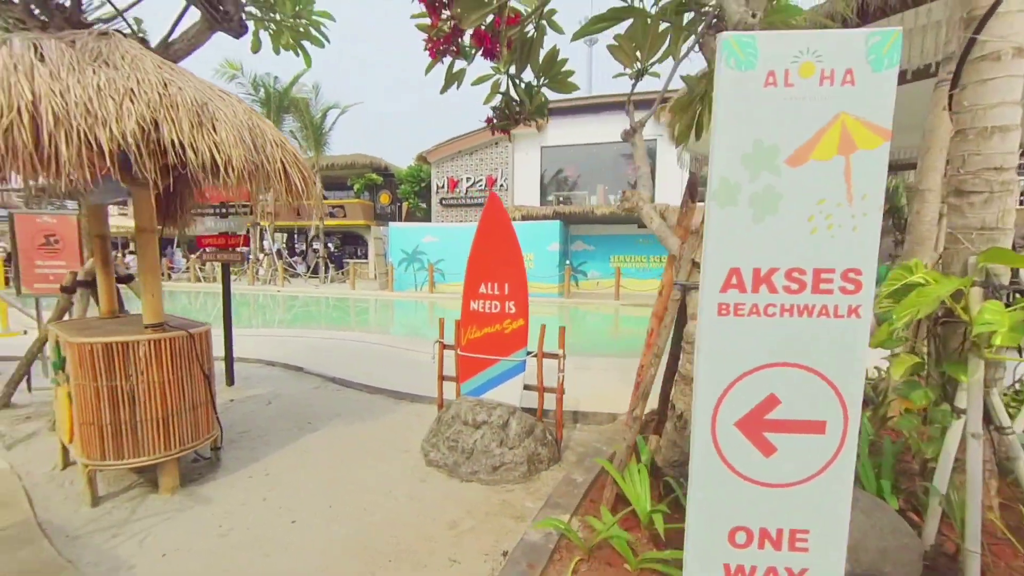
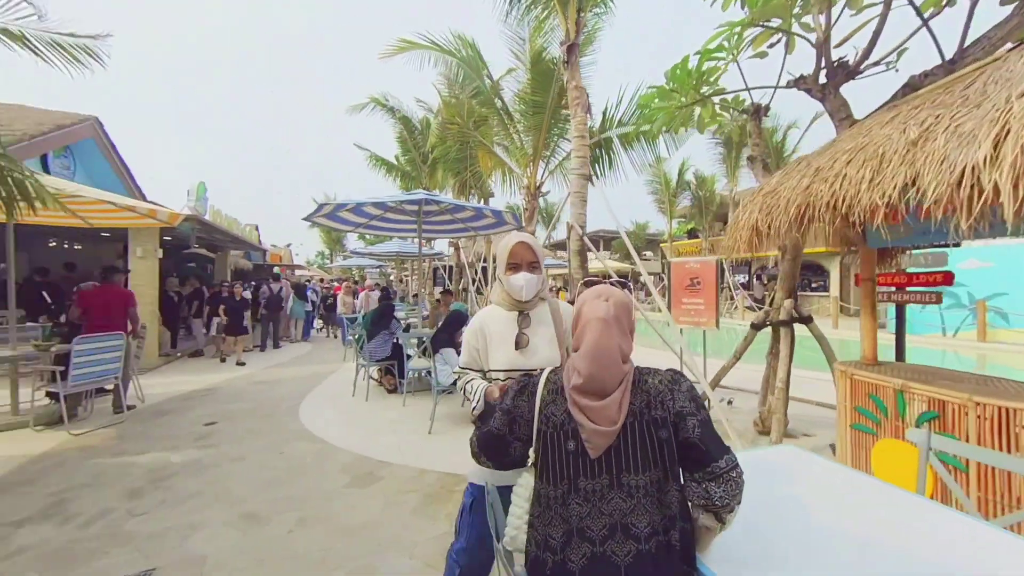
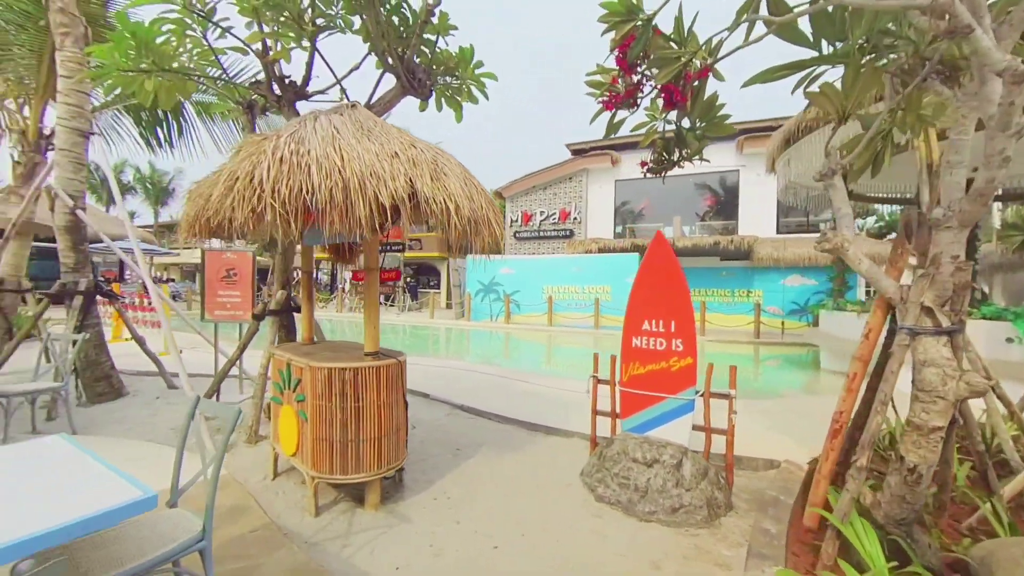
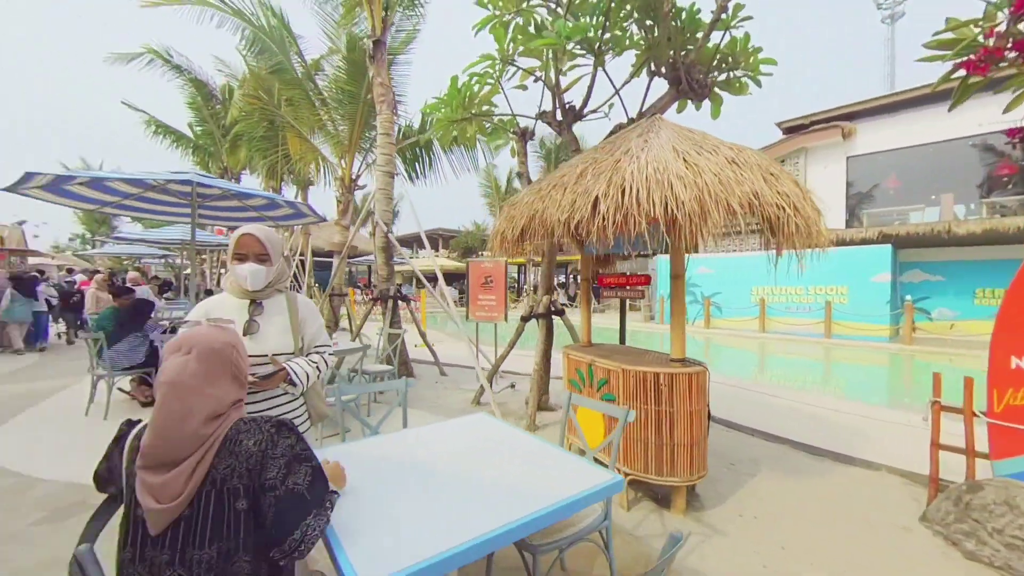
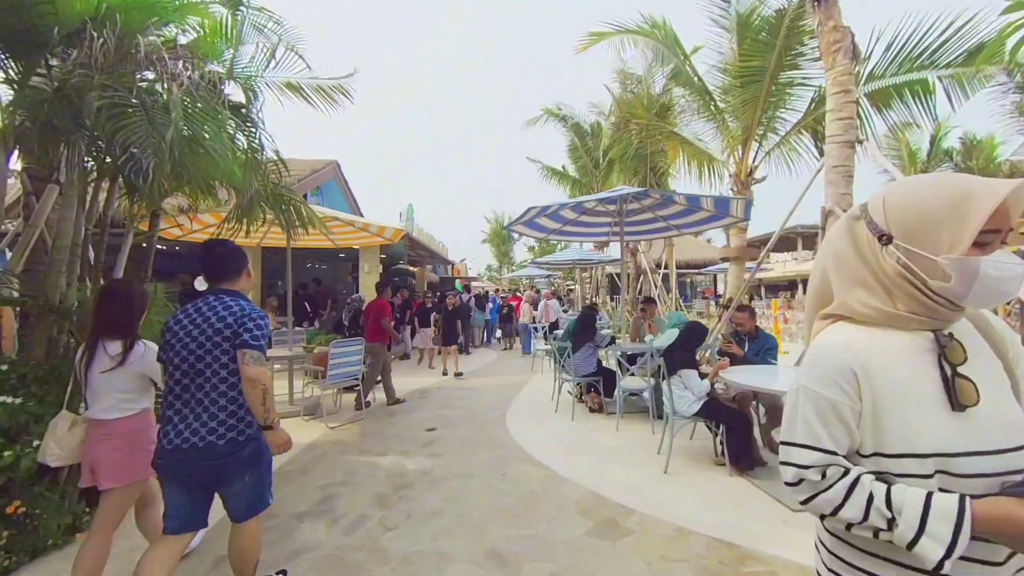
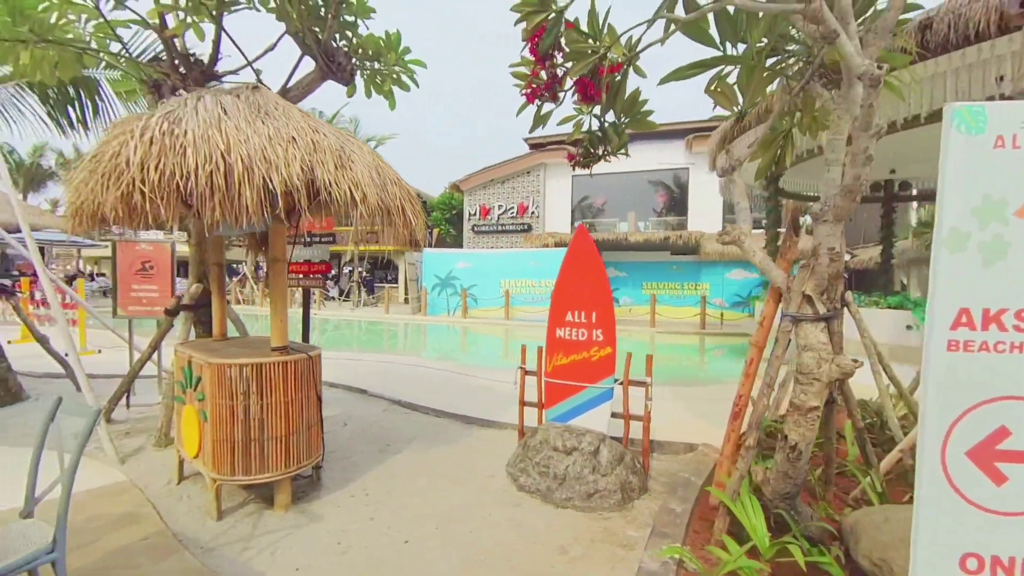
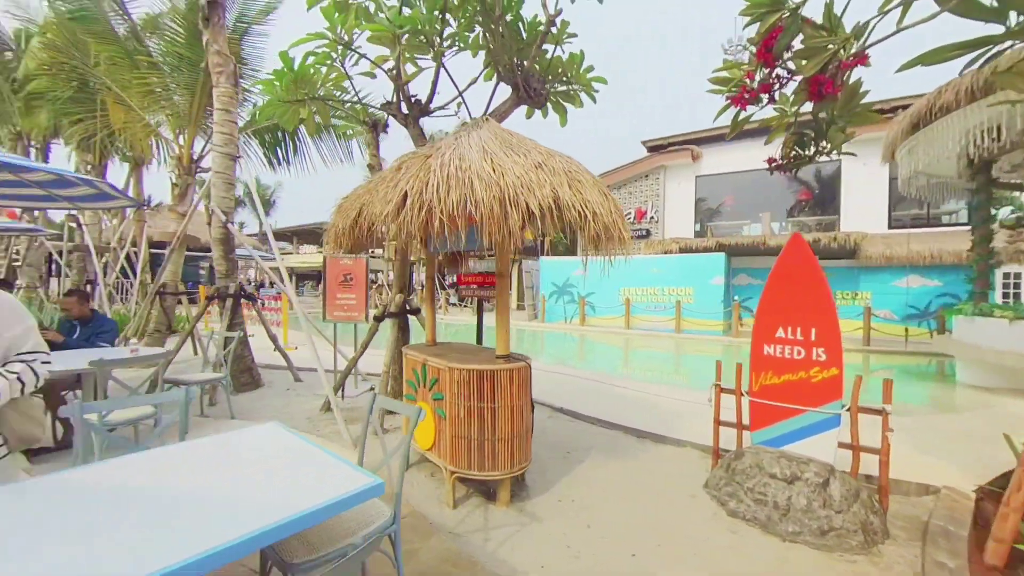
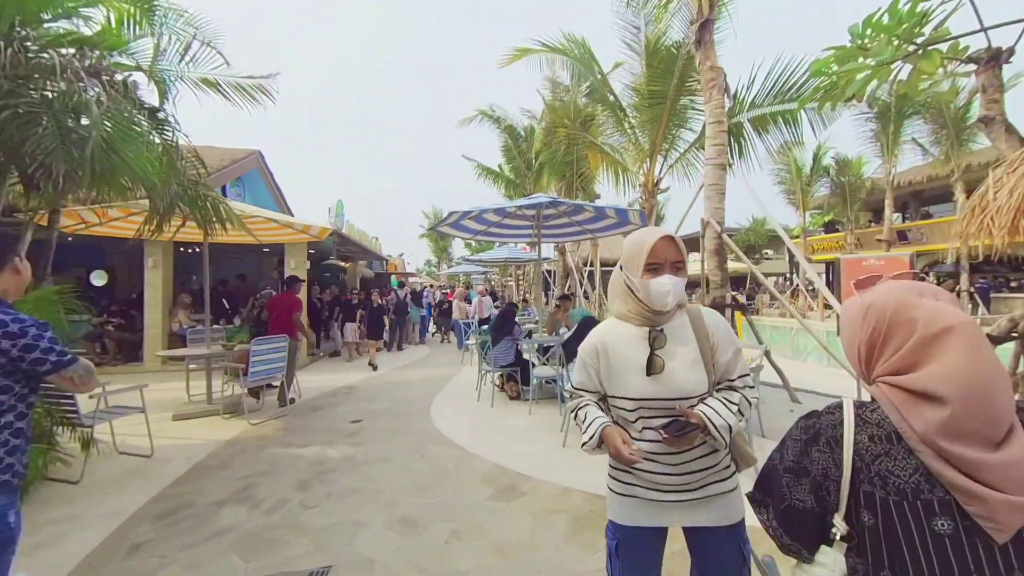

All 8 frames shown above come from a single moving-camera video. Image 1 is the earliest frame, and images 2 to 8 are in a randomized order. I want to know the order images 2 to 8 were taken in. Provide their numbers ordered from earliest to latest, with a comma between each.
6, 3, 7, 4, 2, 8, 5
